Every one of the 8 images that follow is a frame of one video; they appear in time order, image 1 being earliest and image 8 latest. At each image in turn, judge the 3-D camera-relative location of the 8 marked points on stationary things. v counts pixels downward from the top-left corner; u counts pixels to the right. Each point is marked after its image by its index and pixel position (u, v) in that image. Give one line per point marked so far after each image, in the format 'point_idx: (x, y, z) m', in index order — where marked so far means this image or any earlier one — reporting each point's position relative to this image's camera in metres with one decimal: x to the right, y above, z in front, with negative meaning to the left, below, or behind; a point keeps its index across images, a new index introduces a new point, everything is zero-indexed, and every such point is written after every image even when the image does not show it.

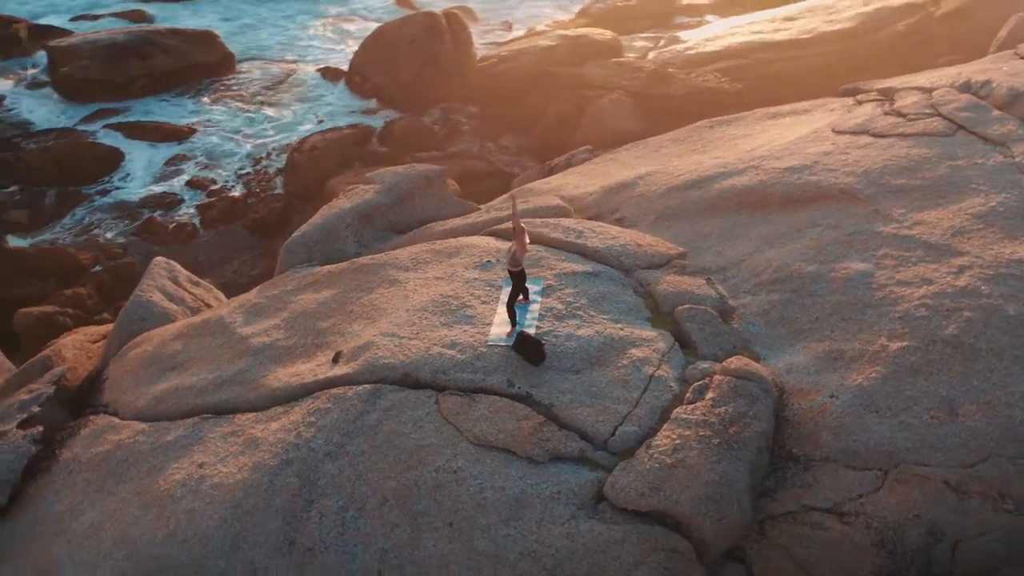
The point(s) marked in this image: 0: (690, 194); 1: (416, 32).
0: (+1.1, +0.6, +7.2) m
1: (-1.3, +3.3, +14.2) m
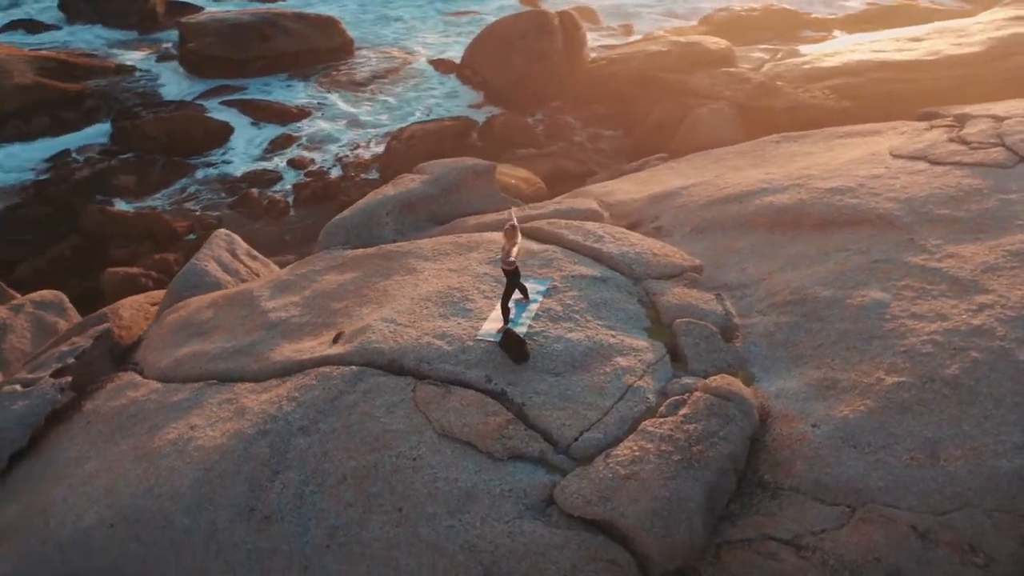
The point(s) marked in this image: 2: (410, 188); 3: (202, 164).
0: (+1.4, +0.5, +7.0) m
1: (+0.2, +3.4, +14.3) m
2: (-0.7, +0.7, +7.5) m
3: (-3.6, +1.4, +12.7) m
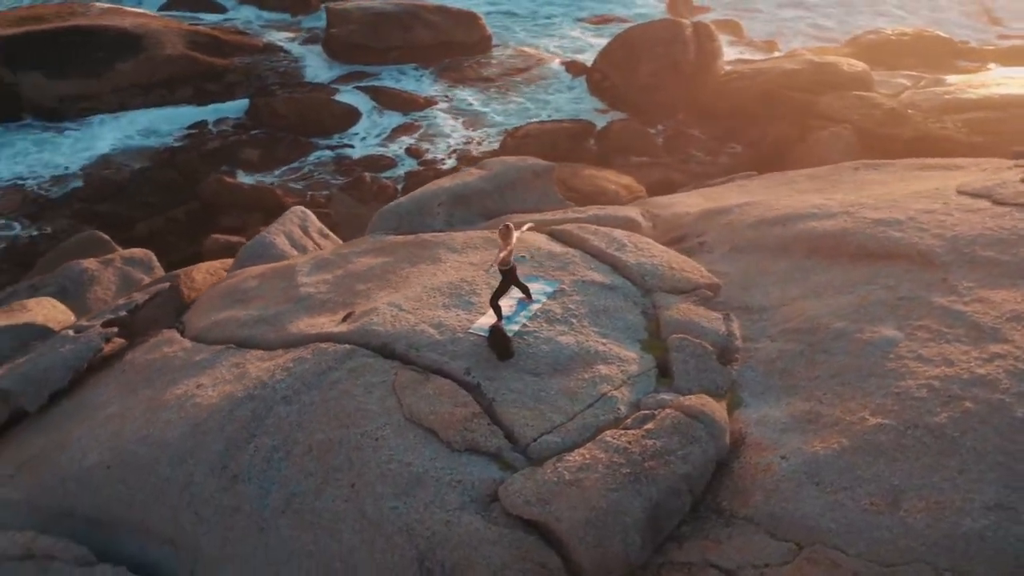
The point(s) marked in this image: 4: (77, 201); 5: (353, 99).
0: (+1.6, +0.4, +6.8) m
1: (+1.9, +3.3, +14.2) m
2: (-0.3, +0.7, +7.7) m
3: (-2.3, +1.7, +13.3) m
4: (-4.8, +1.0, +12.1) m
5: (-2.0, +2.4, +14.2) m
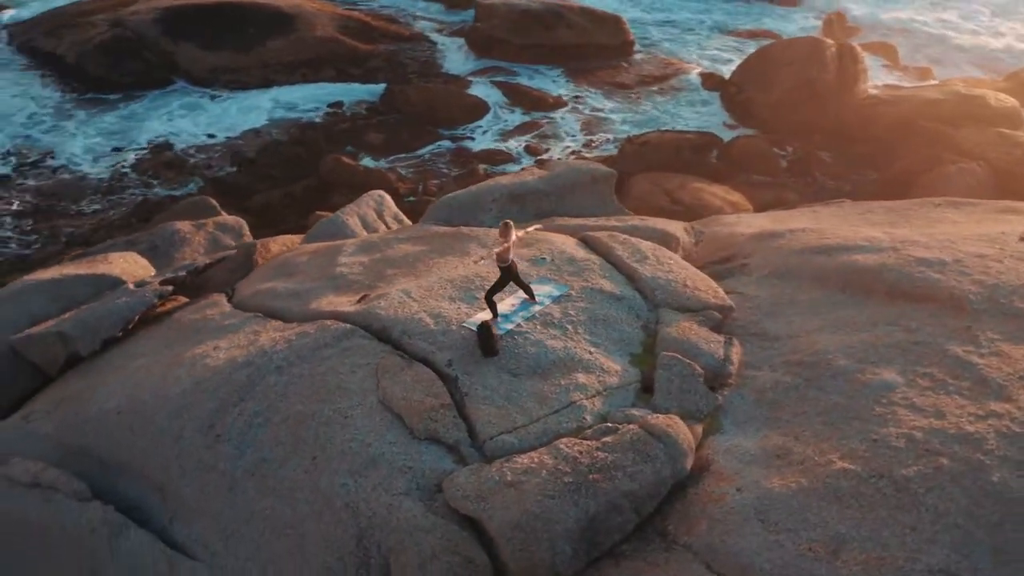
0: (+1.8, +0.2, +6.6) m
1: (+3.6, +2.9, +13.8) m
2: (+0.1, +0.8, +7.7) m
3: (-0.8, +1.9, +13.5) m
4: (-3.5, +1.4, +12.8) m
5: (-0.4, +2.6, +14.4) m
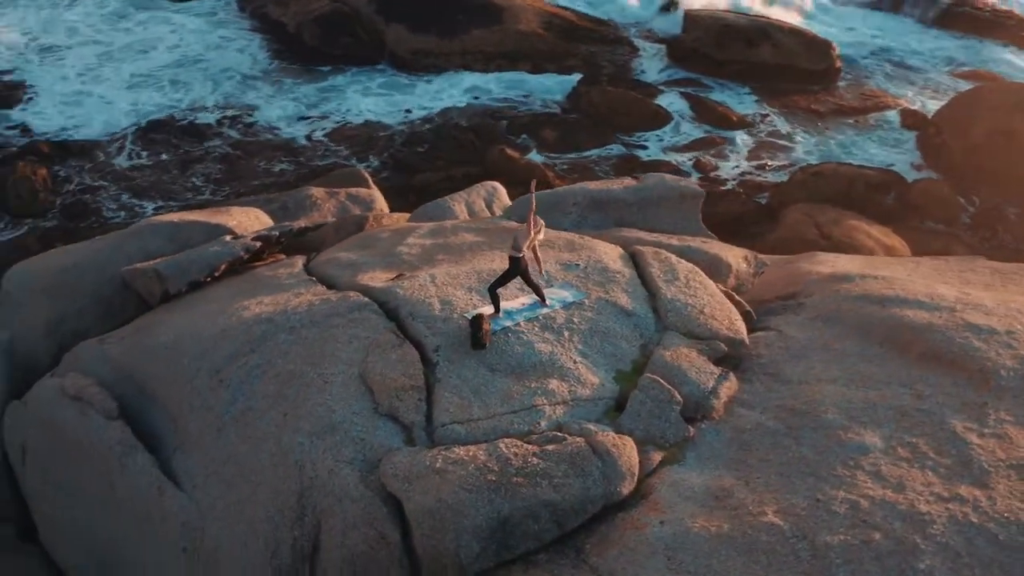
0: (+2.0, -0.1, +6.2) m
1: (+5.8, +2.2, +12.7) m
2: (+0.7, +0.7, +7.7) m
3: (+1.3, +1.8, +13.5) m
4: (-1.5, +1.8, +13.4) m
5: (+2.1, +2.4, +14.2) m
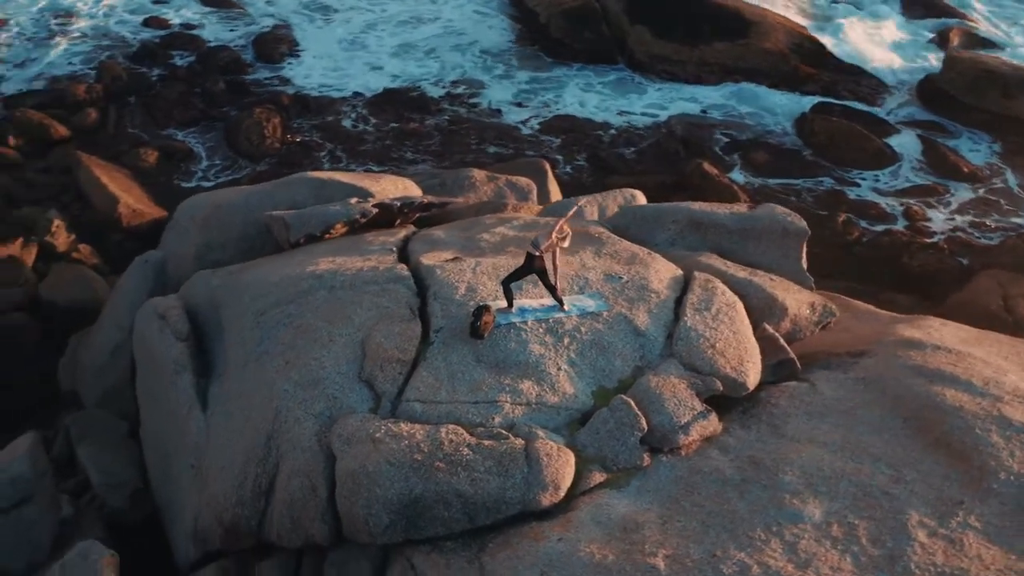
0: (+2.1, -0.5, +5.6) m
1: (+7.8, +0.9, +10.9) m
2: (+1.4, +0.5, +7.4) m
3: (+3.8, +1.3, +12.9) m
4: (+1.0, +1.8, +13.6) m
5: (+4.7, +1.8, +13.4) m
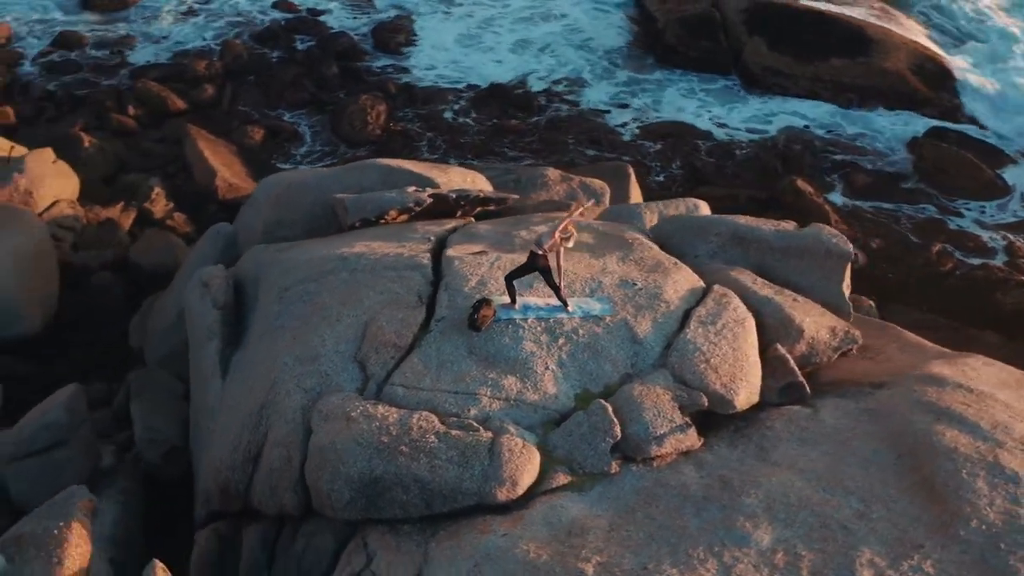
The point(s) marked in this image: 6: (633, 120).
0: (+2.0, -0.6, +5.4) m
1: (+8.5, +0.2, +9.9) m
2: (+1.6, +0.4, +7.3) m
3: (+4.8, +1.0, +12.4) m
4: (+2.2, +1.7, +13.4) m
5: (+5.8, +1.3, +12.7) m
6: (+1.5, +2.1, +14.0) m
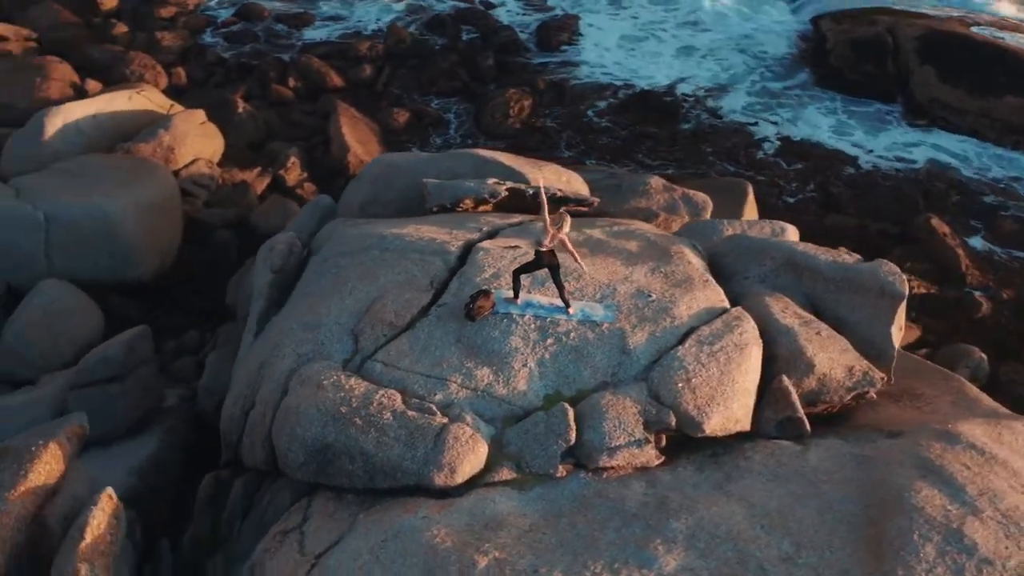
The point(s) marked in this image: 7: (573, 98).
0: (+1.8, -0.9, +5.1) m
1: (+9.1, -0.9, +8.3) m
2: (+1.9, +0.2, +7.0) m
3: (+6.0, +0.3, +11.4) m
4: (+3.8, +1.3, +12.9) m
5: (+7.2, +0.5, +11.5) m
6: (+3.3, +1.8, +13.6) m
7: (+0.8, +2.5, +14.4) m
